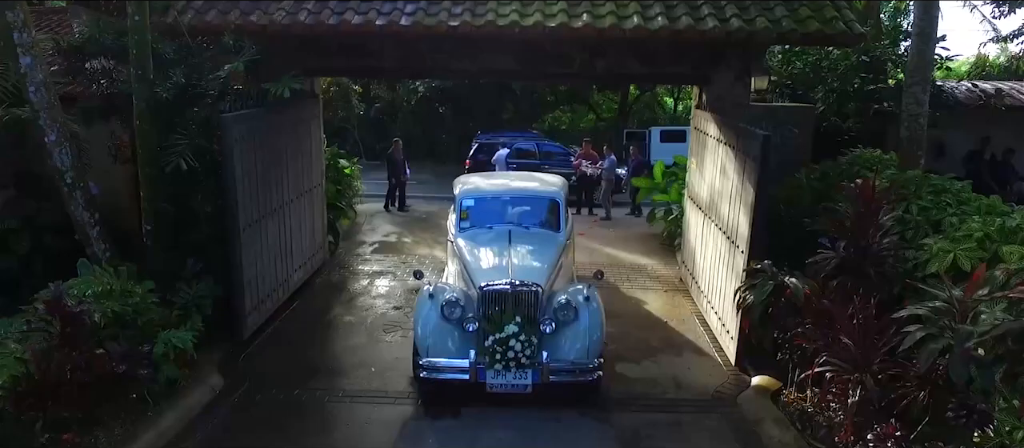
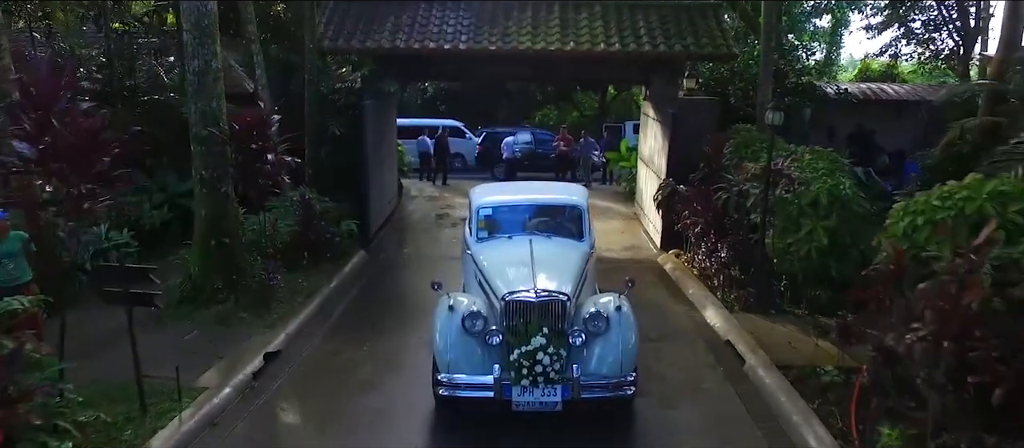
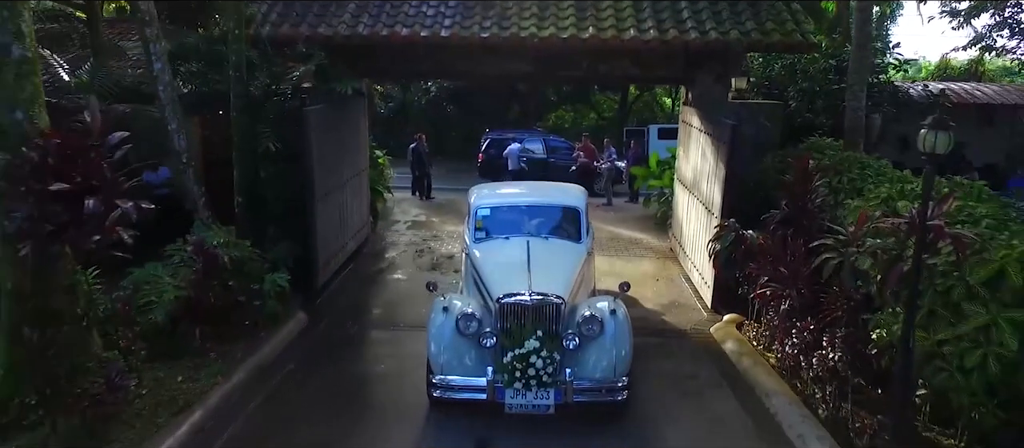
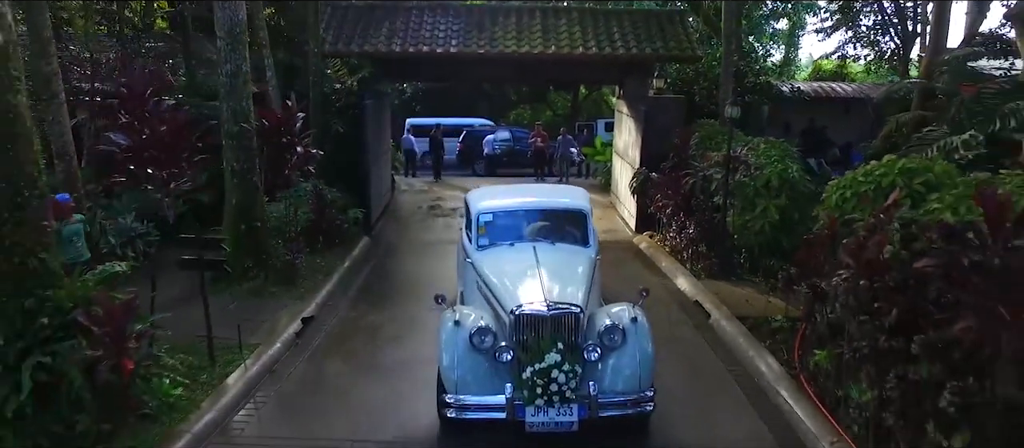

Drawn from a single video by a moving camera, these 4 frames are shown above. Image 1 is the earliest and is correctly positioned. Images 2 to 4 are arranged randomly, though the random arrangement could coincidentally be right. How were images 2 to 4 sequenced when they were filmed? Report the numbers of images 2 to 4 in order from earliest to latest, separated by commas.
3, 2, 4
